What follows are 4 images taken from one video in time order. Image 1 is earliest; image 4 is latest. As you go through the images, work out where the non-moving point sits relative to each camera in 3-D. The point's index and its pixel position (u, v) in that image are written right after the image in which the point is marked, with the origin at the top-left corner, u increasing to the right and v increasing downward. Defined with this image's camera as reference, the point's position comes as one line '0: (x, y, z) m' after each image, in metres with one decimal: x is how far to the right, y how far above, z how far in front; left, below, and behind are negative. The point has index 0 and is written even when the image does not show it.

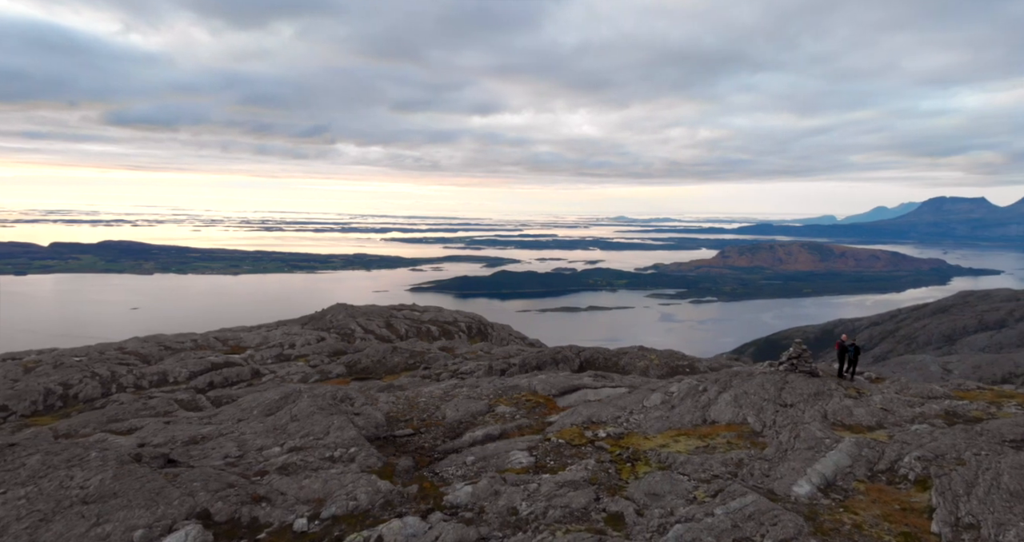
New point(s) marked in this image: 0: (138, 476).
0: (-12.0, -6.7, +19.8) m
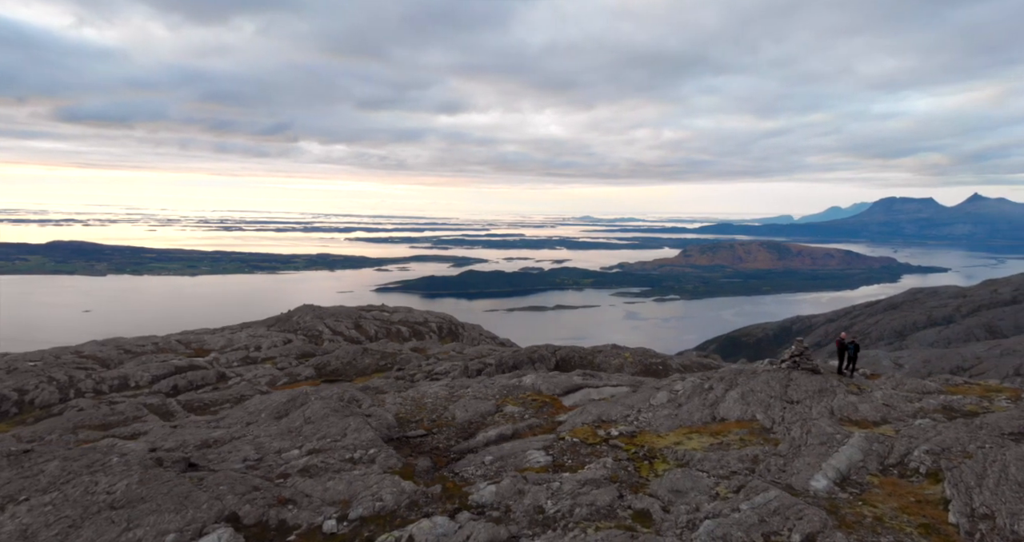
0: (-11.1, -6.7, +19.6) m
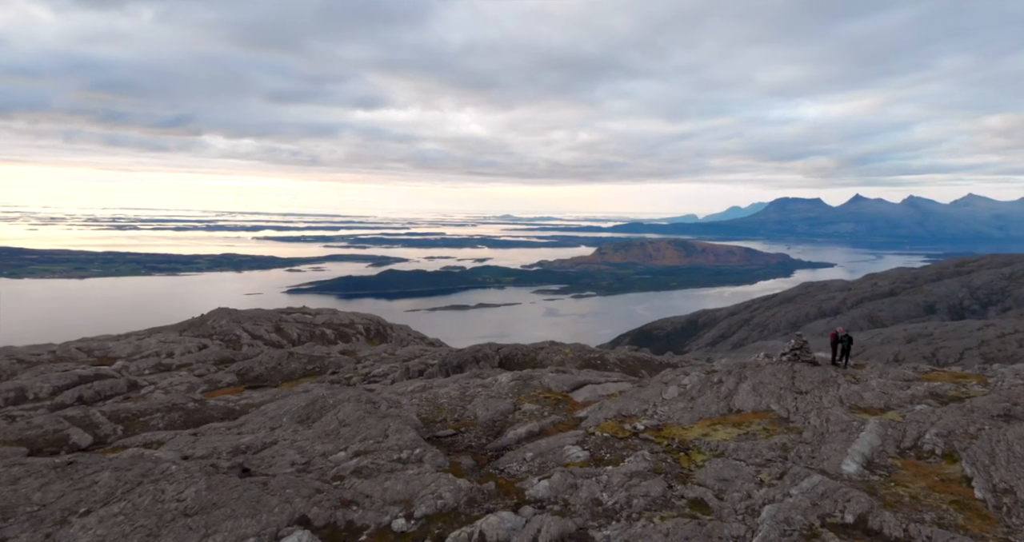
0: (-8.8, -6.8, +19.3) m
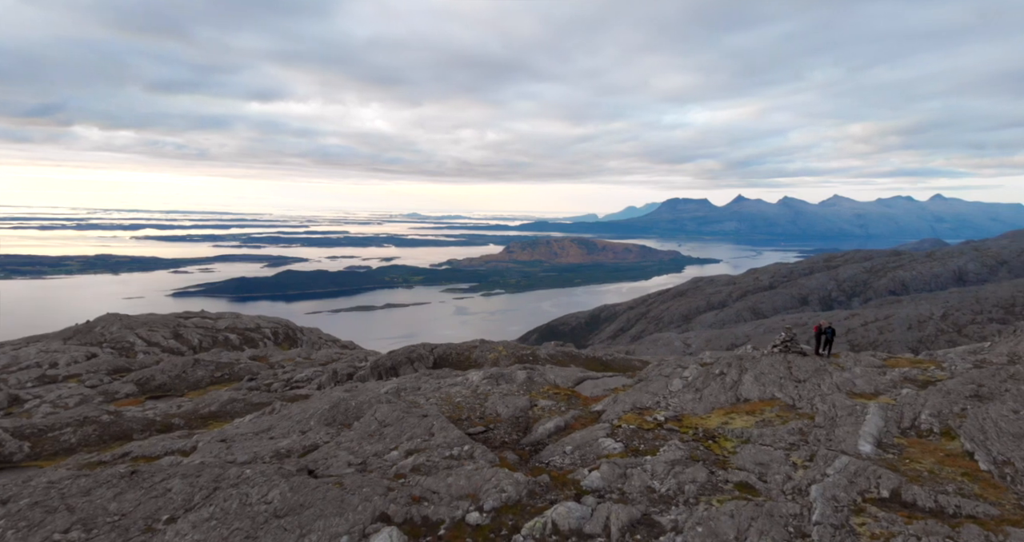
0: (-6.4, -6.9, +19.5) m
